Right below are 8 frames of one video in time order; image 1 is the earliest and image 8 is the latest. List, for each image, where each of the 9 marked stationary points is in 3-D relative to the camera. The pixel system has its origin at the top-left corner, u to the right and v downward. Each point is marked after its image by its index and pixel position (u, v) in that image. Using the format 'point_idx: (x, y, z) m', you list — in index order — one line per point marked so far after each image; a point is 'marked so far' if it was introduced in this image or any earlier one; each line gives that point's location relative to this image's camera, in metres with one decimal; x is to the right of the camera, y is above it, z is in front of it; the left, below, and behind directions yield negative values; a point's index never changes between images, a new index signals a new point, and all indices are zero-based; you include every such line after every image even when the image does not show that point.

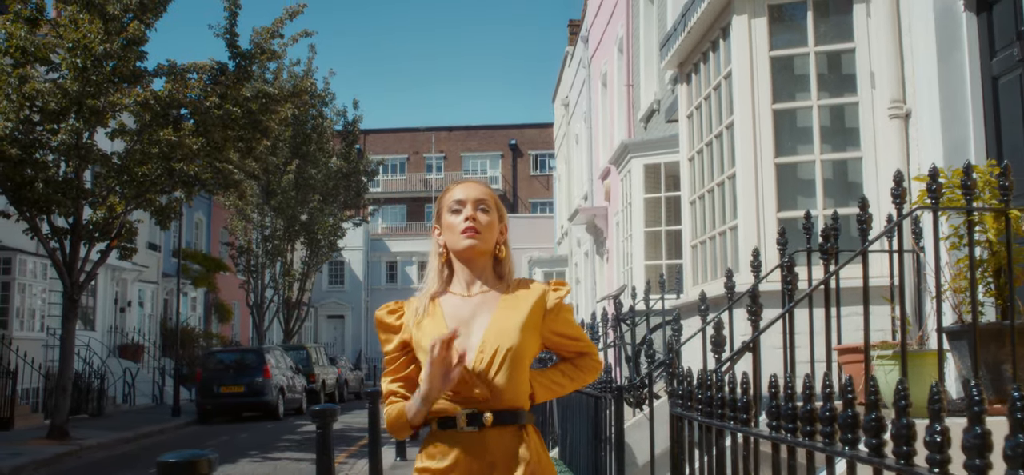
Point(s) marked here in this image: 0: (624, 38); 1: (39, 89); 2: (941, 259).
0: (+2.1, +3.8, +18.6) m
1: (-8.6, +2.7, +17.8) m
2: (+2.3, -0.1, +5.4) m
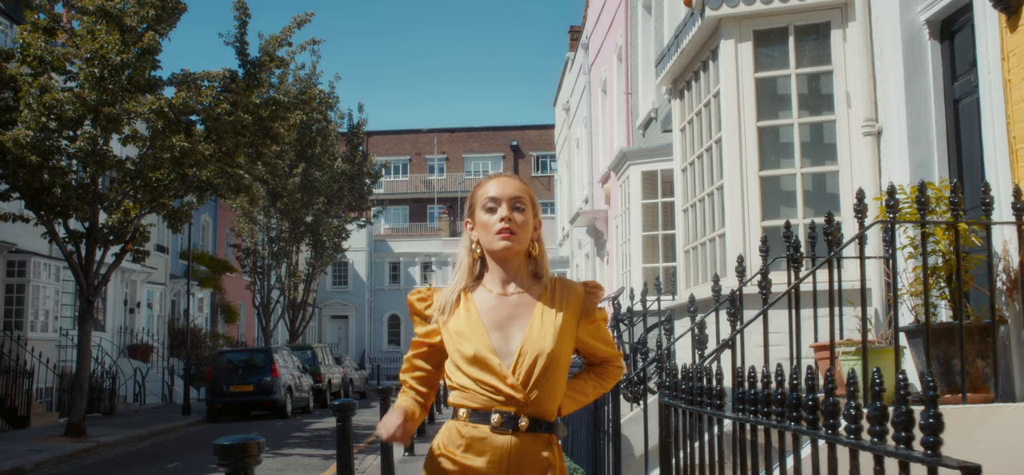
0: (+2.2, +3.8, +19.3) m
1: (-8.5, +2.6, +18.4) m
2: (+2.3, -0.2, +6.0) m
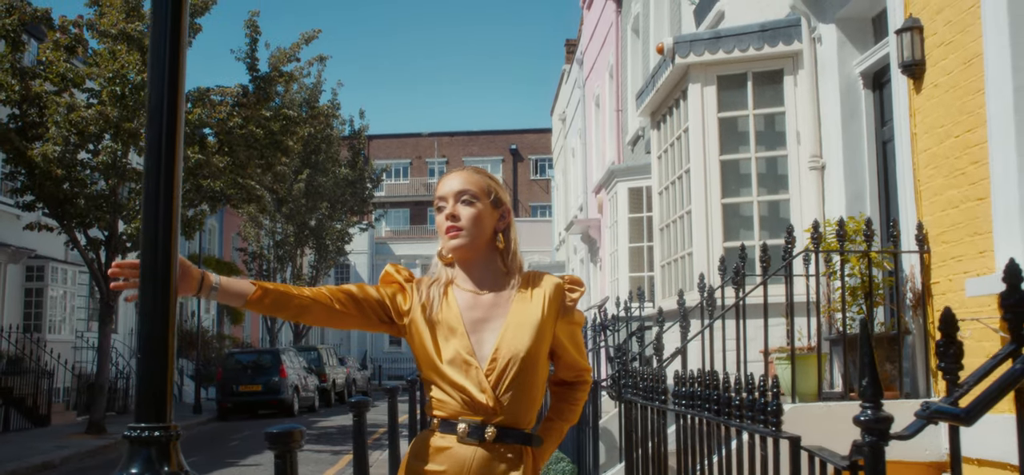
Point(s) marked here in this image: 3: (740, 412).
0: (+2.1, +3.6, +20.4) m
1: (-8.6, +2.4, +19.6) m
2: (+2.3, -0.3, +7.2) m
3: (+0.9, -0.7, +4.0) m
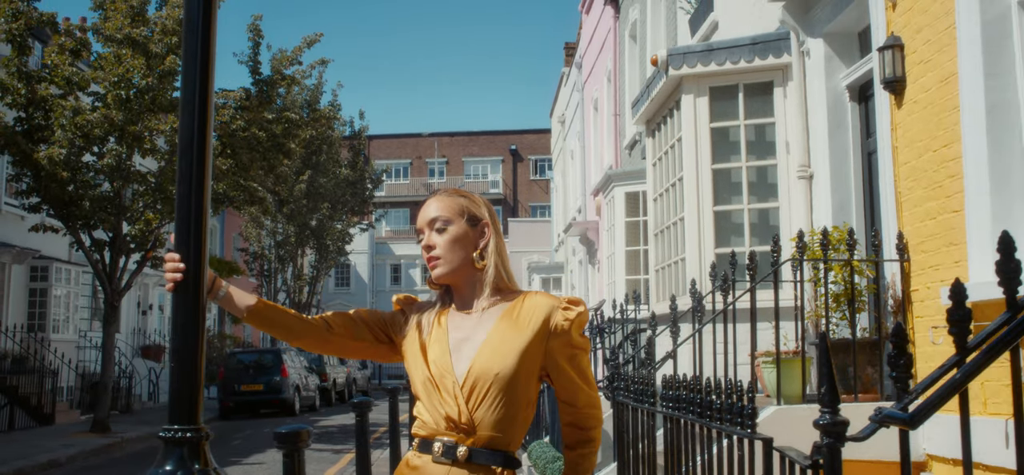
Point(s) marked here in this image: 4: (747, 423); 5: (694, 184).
0: (+2.1, +3.6, +20.7) m
1: (-8.6, +2.4, +19.9) m
2: (+2.3, -0.4, +7.5) m
3: (+0.9, -0.8, +4.3) m
4: (+0.9, -0.7, +3.9) m
5: (+1.8, +0.5, +9.4) m
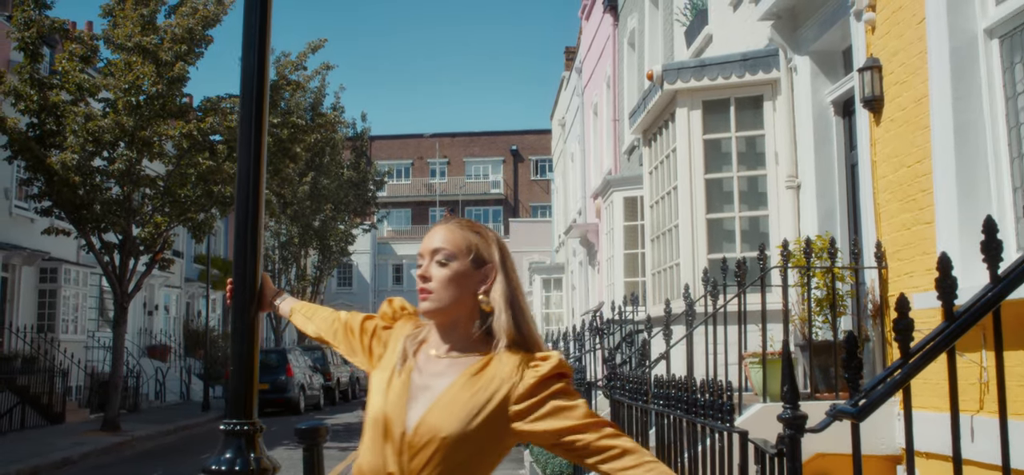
0: (+2.2, +3.5, +21.2) m
1: (-8.6, +2.3, +20.4) m
2: (+2.3, -0.5, +8.0) m
3: (+0.9, -0.8, +4.8) m
4: (+1.0, -0.8, +4.4) m
5: (+1.8, +0.4, +9.9) m
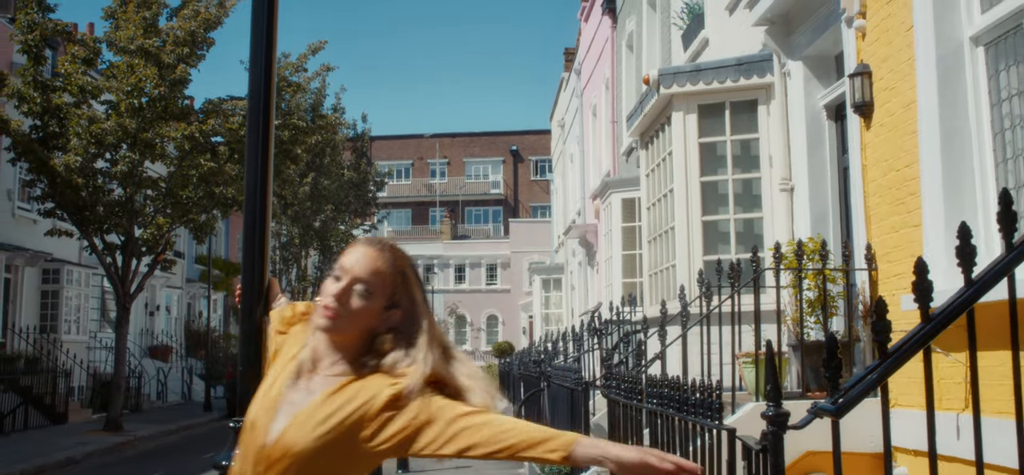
0: (+2.1, +3.5, +21.4) m
1: (-8.6, +2.3, +20.5) m
2: (+2.3, -0.5, +8.2) m
3: (+0.9, -0.8, +4.9) m
4: (+0.9, -0.8, +4.5) m
5: (+1.8, +0.4, +10.1) m
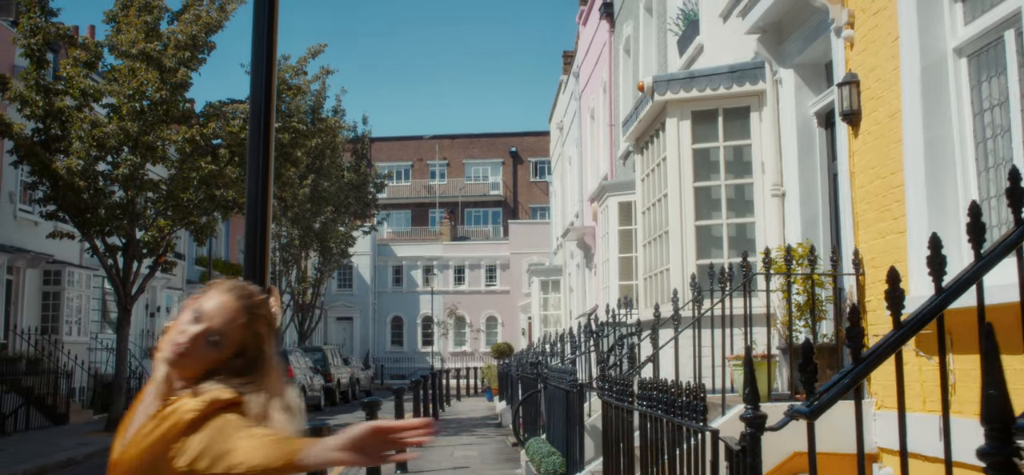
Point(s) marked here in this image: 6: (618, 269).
0: (+2.1, +3.4, +21.5) m
1: (-8.6, +2.2, +20.7) m
2: (+2.2, -0.5, +8.3) m
3: (+0.9, -0.9, +5.1) m
4: (+0.9, -0.9, +4.7) m
5: (+1.7, +0.4, +10.2) m
6: (+1.8, -0.5, +16.7) m
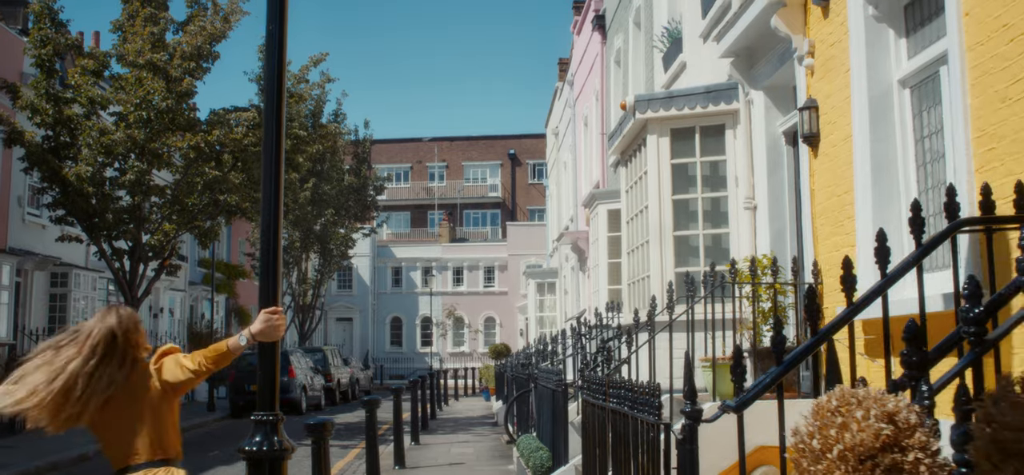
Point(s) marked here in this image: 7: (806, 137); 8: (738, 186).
0: (+2.0, +3.3, +22.2) m
1: (-8.7, +2.2, +21.4) m
2: (+2.1, -0.6, +9.0) m
3: (+0.8, -1.0, +5.8) m
4: (+0.8, -1.0, +5.4) m
5: (+1.6, +0.3, +10.9) m
6: (+1.7, -0.6, +17.4) m
7: (+2.5, +0.9, +8.4) m
8: (+2.4, +0.6, +10.6) m
